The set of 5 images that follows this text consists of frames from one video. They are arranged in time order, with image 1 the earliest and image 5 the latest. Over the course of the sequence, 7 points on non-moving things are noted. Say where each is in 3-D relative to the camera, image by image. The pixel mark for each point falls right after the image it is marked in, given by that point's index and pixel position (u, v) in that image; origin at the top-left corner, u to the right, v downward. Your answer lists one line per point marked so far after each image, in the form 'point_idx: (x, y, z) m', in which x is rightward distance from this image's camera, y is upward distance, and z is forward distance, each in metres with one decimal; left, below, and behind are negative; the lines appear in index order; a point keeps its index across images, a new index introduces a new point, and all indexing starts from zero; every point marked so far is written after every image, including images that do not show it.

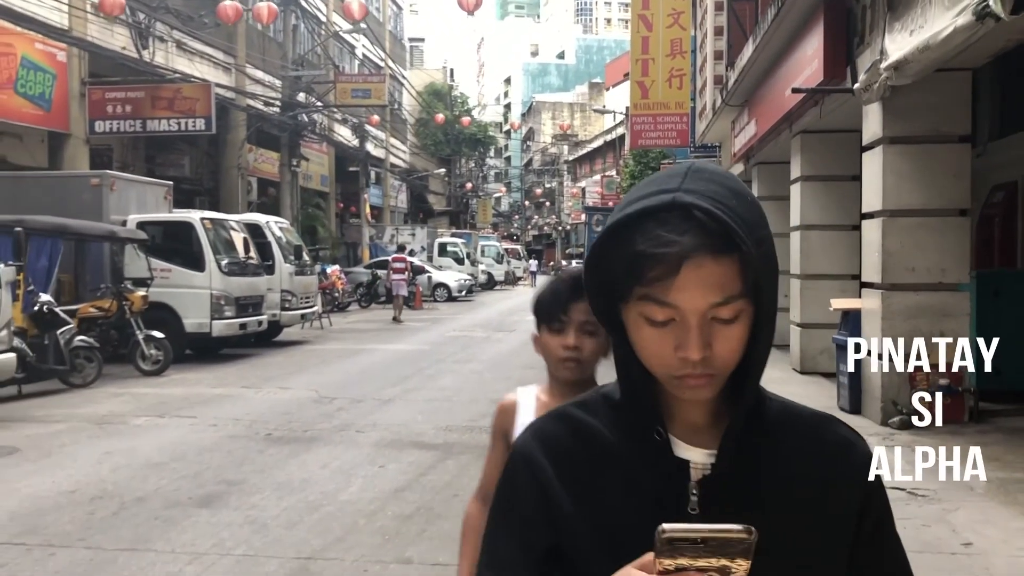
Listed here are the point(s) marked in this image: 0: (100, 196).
0: (-5.8, +1.3, +12.3) m
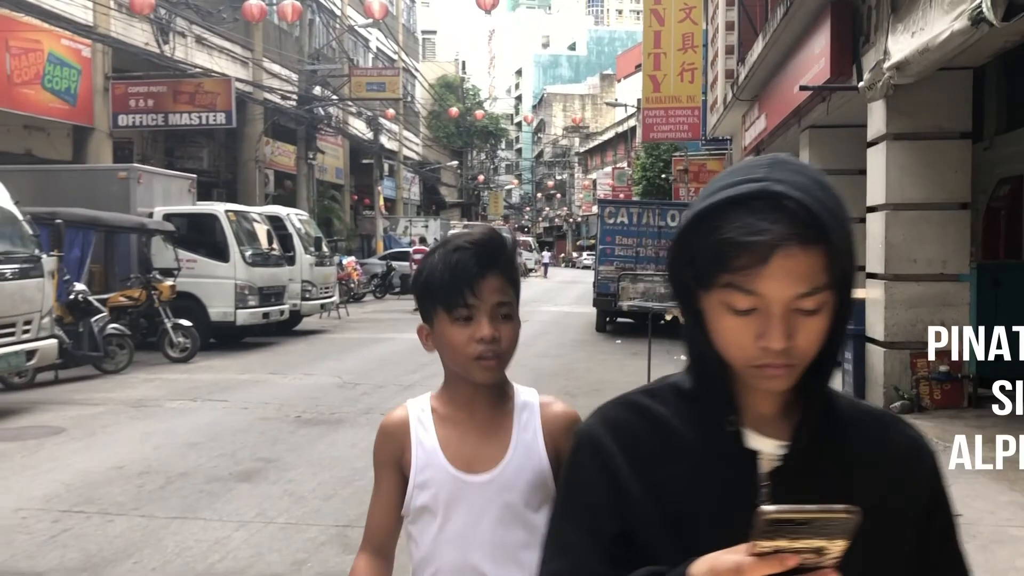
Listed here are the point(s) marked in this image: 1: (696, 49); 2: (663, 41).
0: (-5.6, +1.5, +12.7) m
1: (+3.6, +4.7, +16.9) m
2: (+2.9, +4.8, +16.8) m
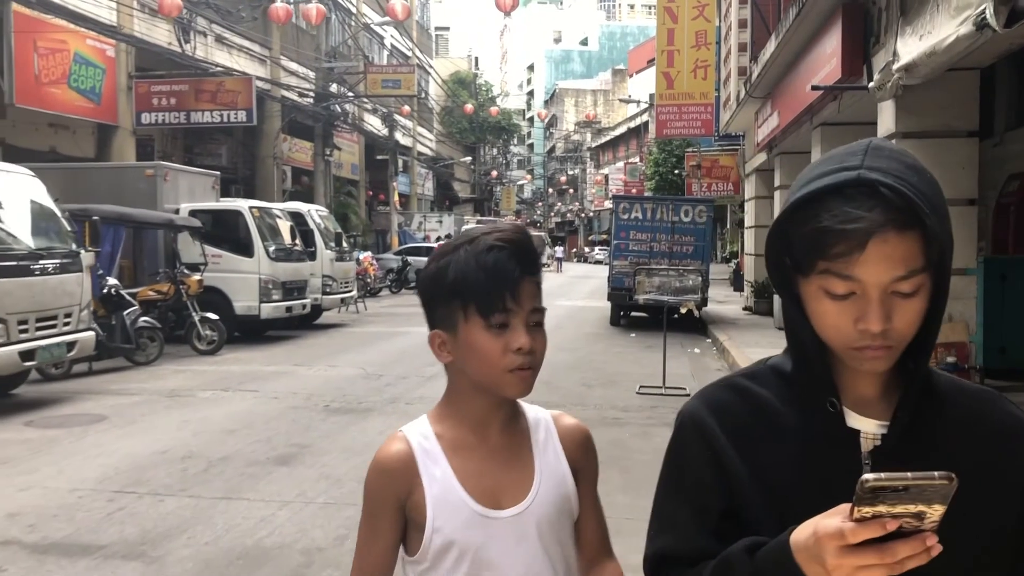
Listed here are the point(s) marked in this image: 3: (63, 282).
0: (-5.4, +1.5, +13.0) m
1: (+3.9, +4.8, +17.2) m
2: (+3.2, +4.9, +17.1) m
3: (-4.3, +0.1, +8.2) m
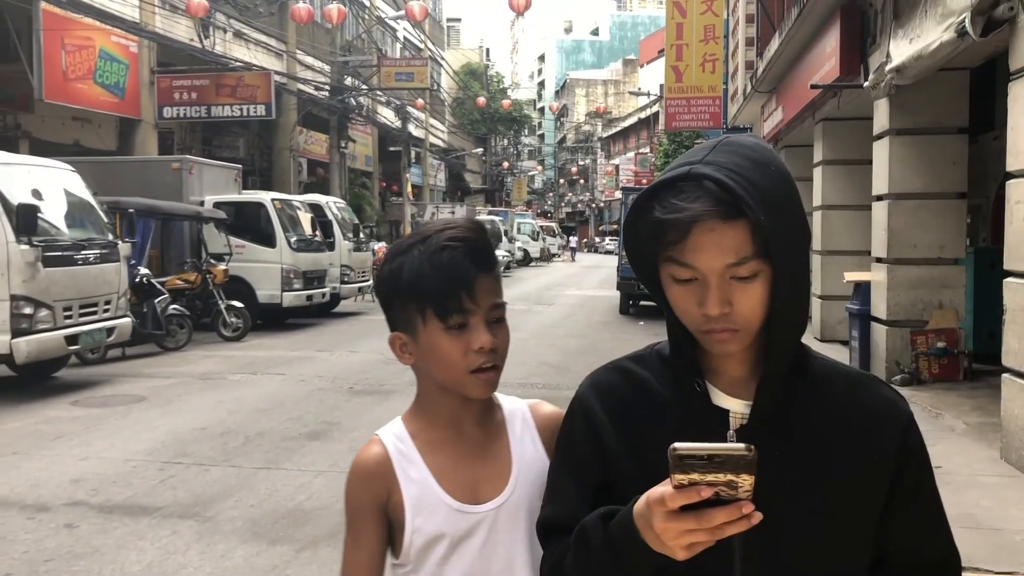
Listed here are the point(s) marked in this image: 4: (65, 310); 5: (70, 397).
0: (-5.2, +1.7, +13.5) m
1: (+4.2, +5.0, +17.5) m
2: (+3.5, +5.1, +17.4) m
3: (-4.1, +0.2, +8.8) m
4: (-4.2, -0.2, +8.2) m
5: (-4.1, -1.0, +8.0) m
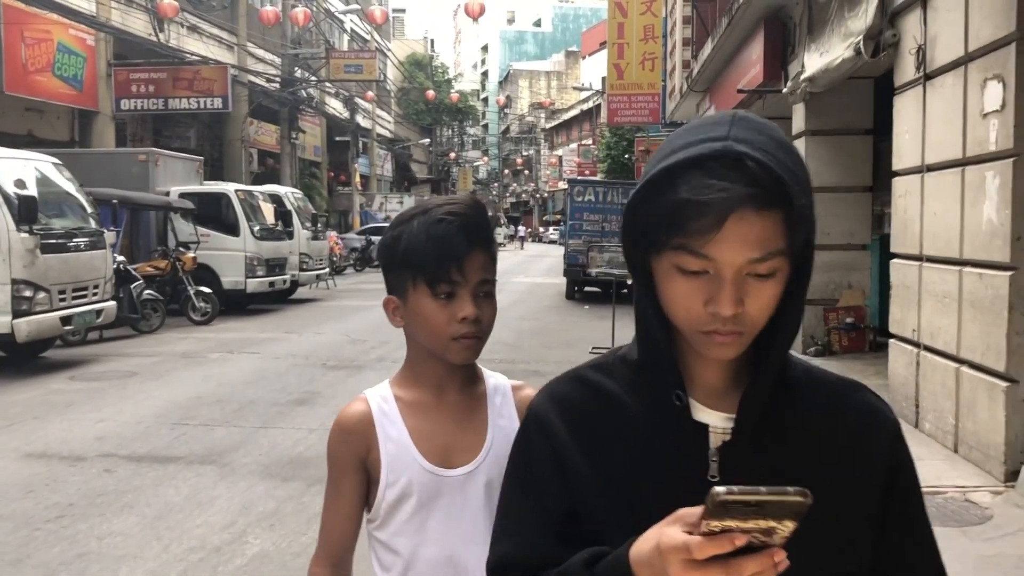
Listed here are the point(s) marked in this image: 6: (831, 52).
0: (-5.9, +1.9, +14.1) m
1: (+3.1, +5.3, +18.6) m
2: (+2.4, +5.4, +18.5) m
3: (-4.6, +0.3, +9.4) m
4: (-4.6, 0.0, +8.8) m
5: (-4.5, -0.9, +8.7) m
6: (+2.9, +2.1, +7.8) m
